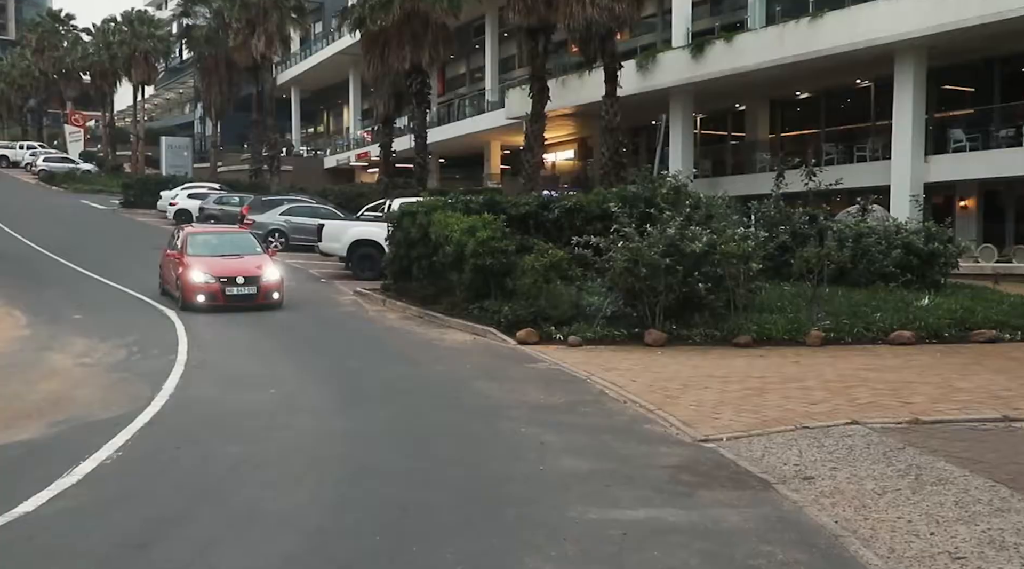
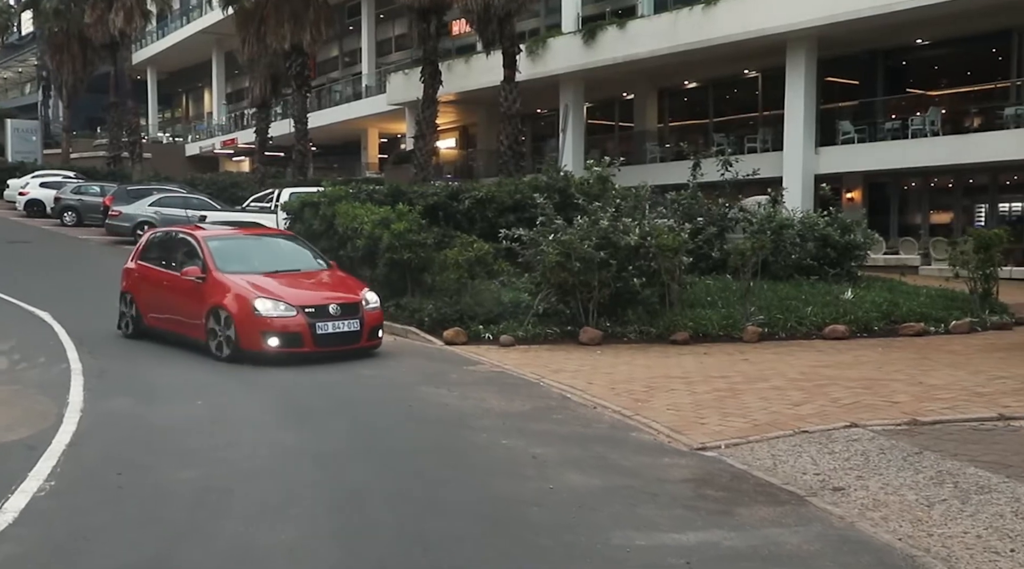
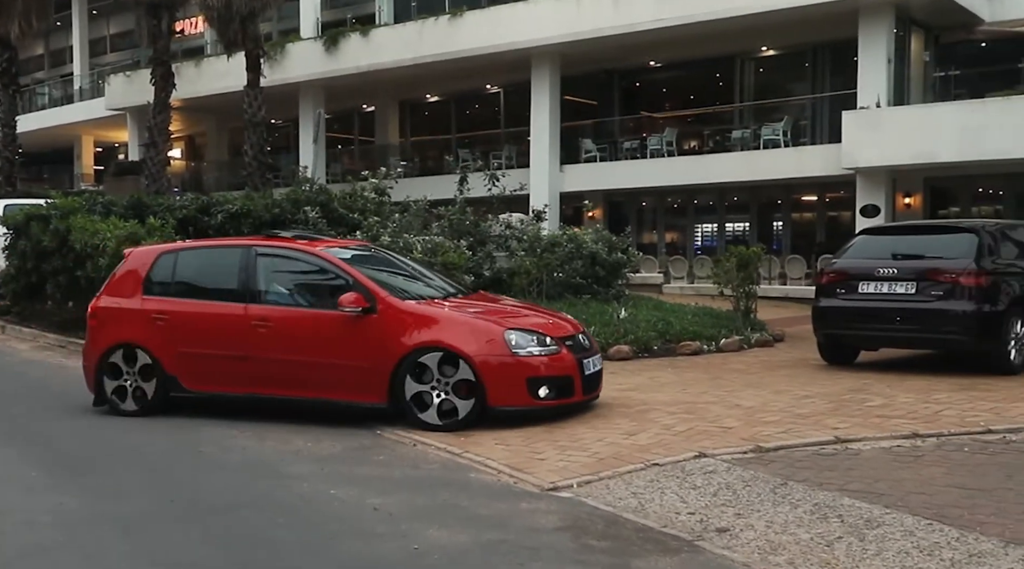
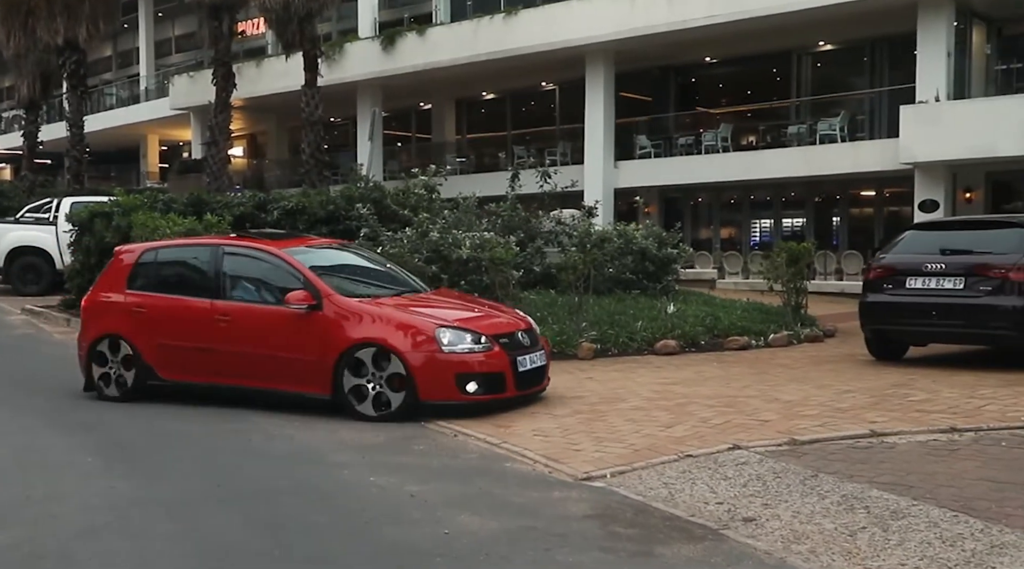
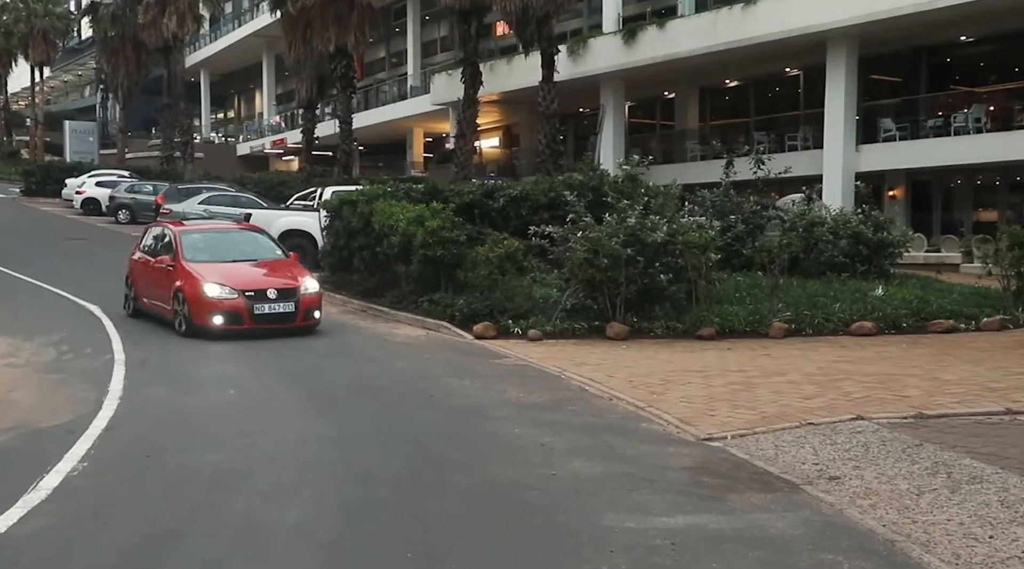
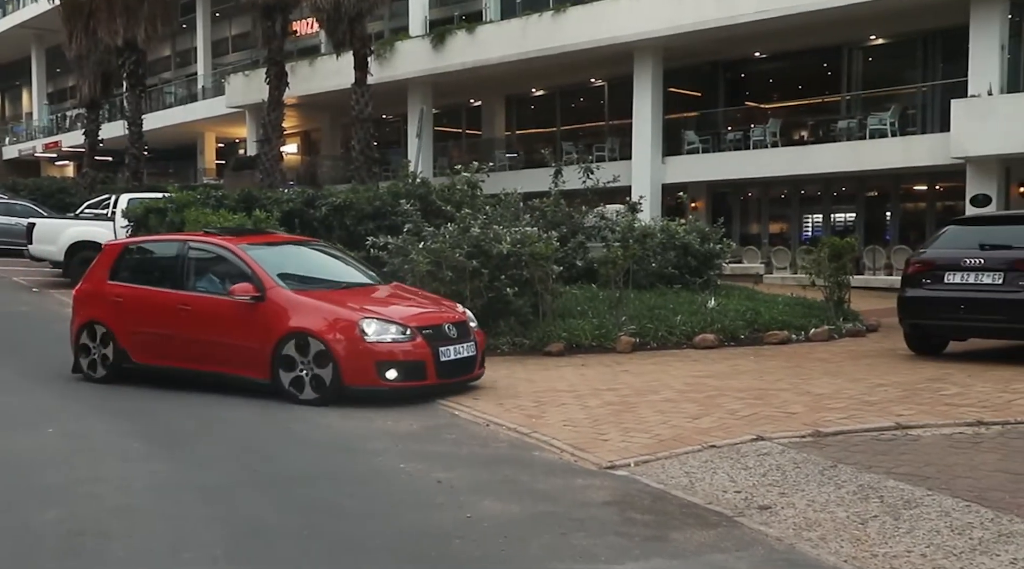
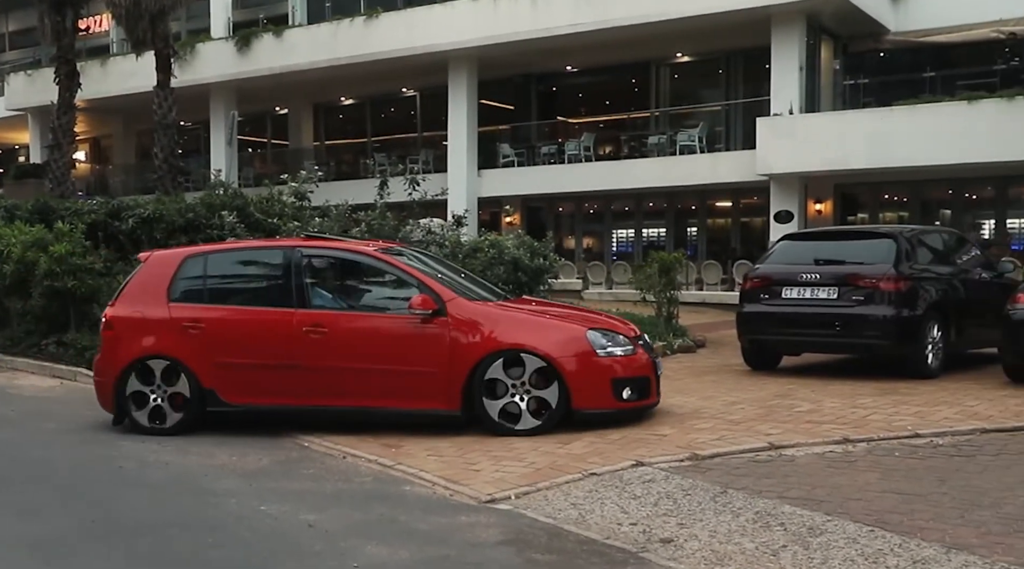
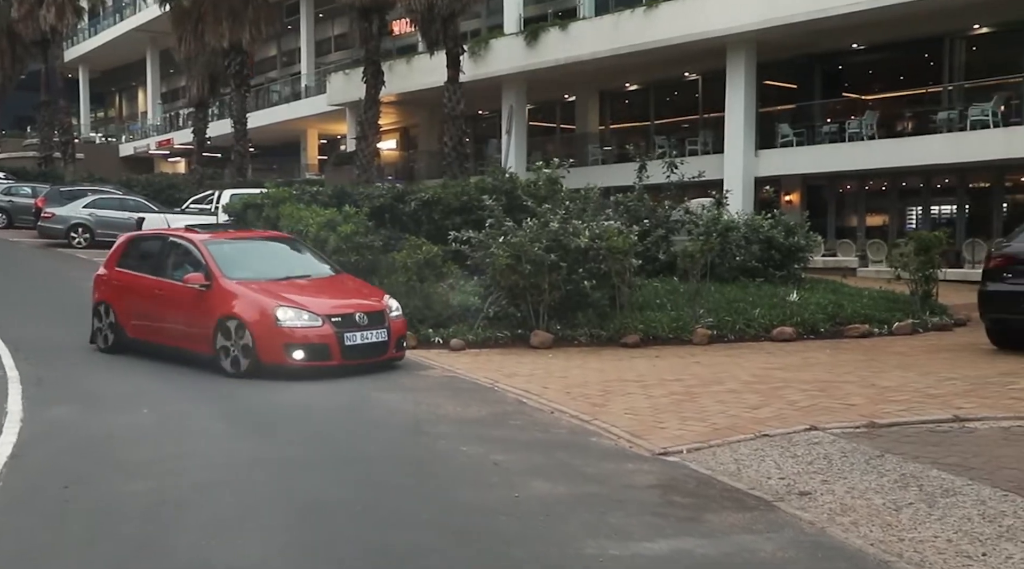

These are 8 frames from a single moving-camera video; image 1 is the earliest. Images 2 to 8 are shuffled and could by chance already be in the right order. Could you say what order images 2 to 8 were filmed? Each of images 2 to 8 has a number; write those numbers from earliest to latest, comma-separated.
5, 2, 8, 6, 4, 3, 7
